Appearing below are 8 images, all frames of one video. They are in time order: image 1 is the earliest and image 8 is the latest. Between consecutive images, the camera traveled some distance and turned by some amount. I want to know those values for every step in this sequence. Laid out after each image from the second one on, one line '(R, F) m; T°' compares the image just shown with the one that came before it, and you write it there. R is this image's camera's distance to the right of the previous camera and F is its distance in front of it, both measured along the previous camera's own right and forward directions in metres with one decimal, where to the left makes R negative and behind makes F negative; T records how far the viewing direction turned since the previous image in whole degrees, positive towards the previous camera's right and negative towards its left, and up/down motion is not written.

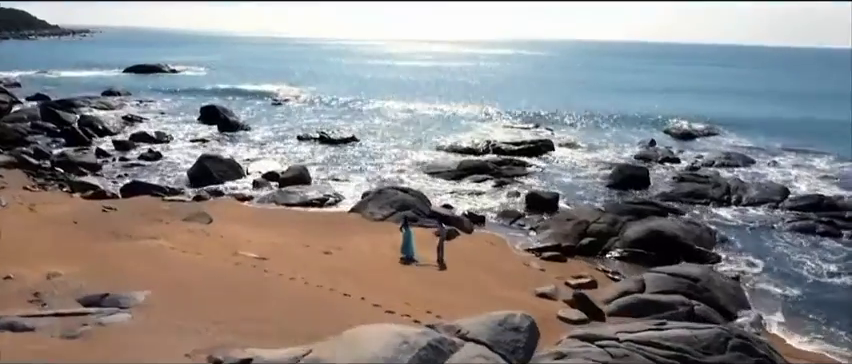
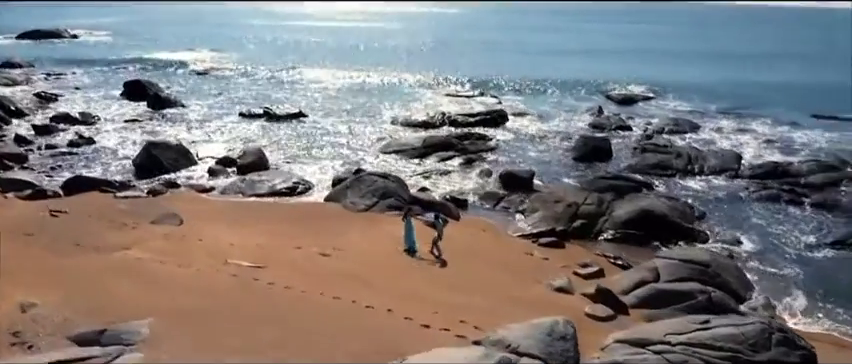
(-2.1, +1.1) m; +8°
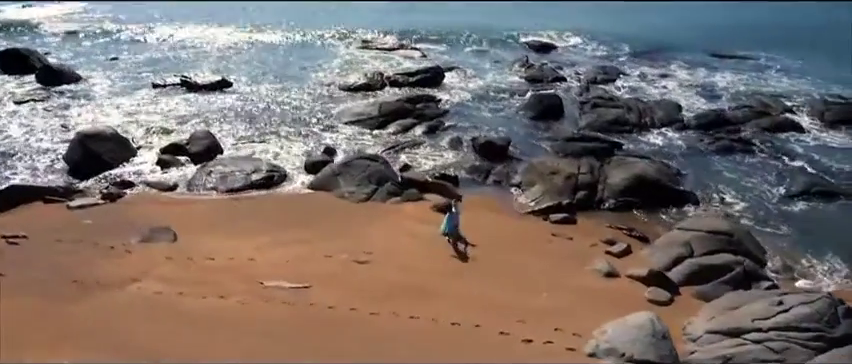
(-3.6, +1.3) m; +12°
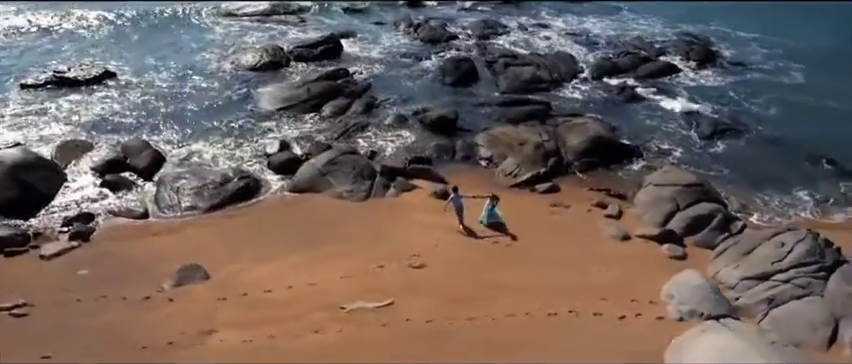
(-4.8, +0.4) m; +16°
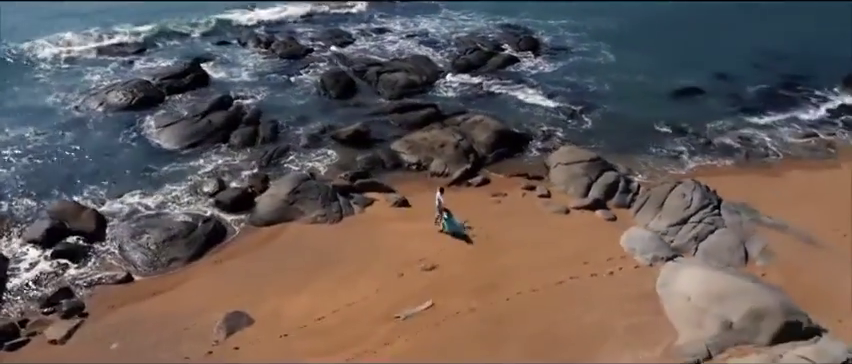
(-5.1, -1.2) m; +19°
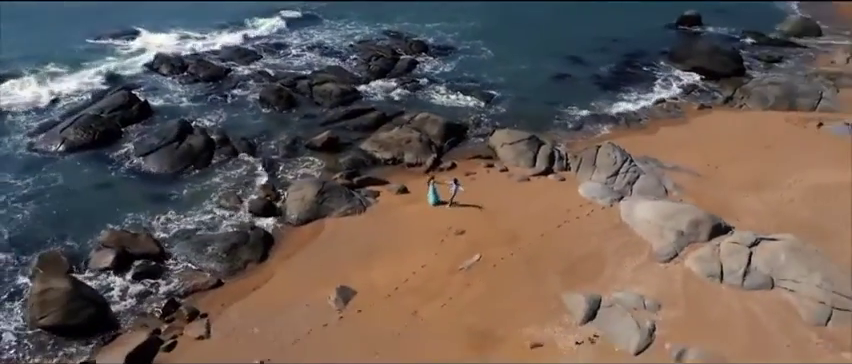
(-6.4, -3.8) m; +16°
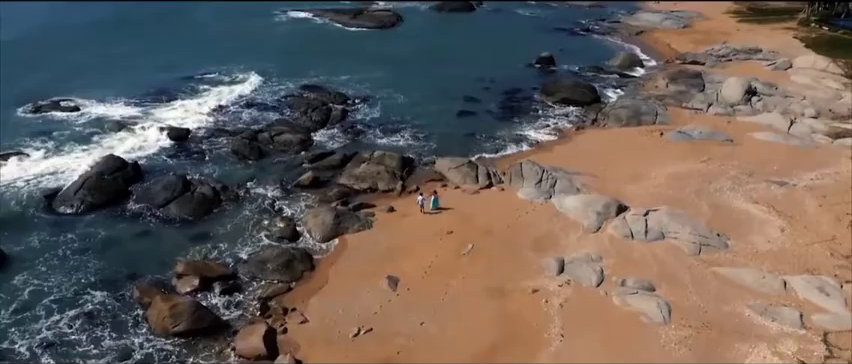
(-6.4, -7.0) m; +13°
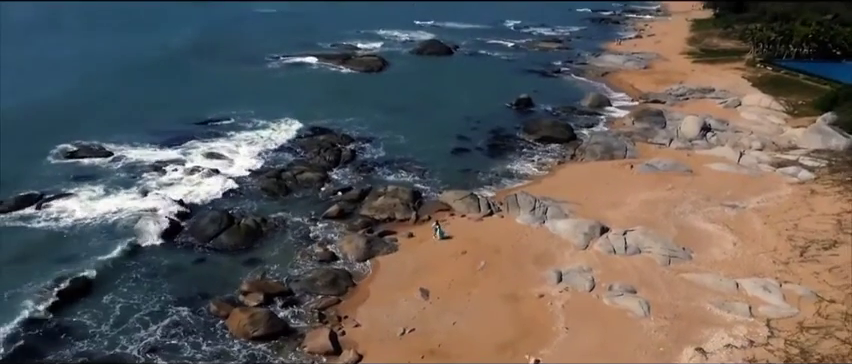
(-2.6, -5.7) m; +3°
